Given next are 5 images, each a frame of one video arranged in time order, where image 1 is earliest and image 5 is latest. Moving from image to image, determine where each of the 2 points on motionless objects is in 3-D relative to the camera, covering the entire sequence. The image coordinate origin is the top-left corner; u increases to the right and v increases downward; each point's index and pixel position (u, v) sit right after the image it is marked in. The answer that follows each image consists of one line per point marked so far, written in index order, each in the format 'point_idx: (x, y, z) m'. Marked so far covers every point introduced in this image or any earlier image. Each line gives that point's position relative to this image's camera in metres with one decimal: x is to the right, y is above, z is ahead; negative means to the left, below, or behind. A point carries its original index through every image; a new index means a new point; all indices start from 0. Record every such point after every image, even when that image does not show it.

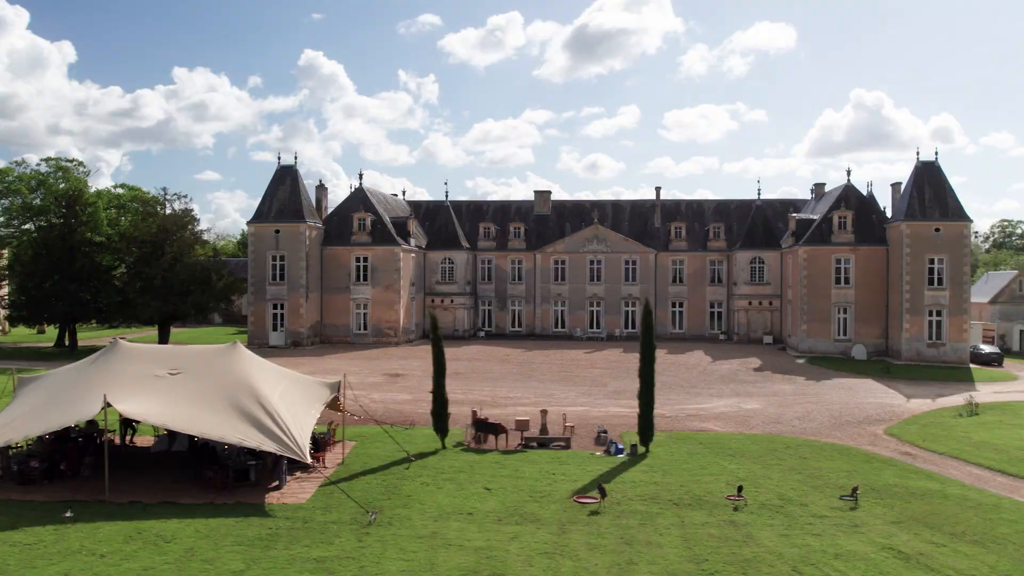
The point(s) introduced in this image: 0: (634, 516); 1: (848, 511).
0: (+1.8, -3.4, +15.2) m
1: (+5.2, -3.4, +15.8) m
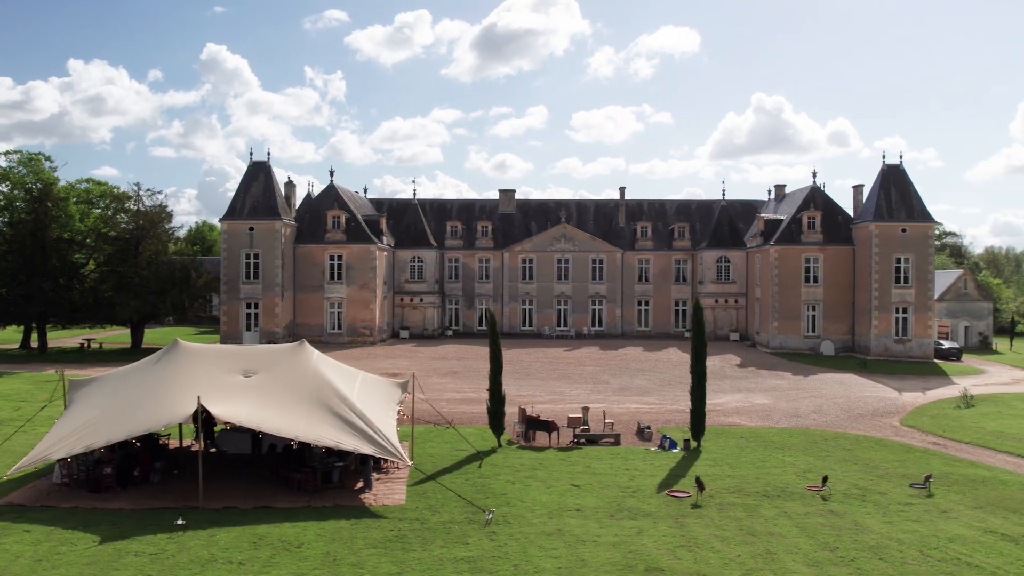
0: (+3.4, -3.3, +15.5) m
1: (+6.7, -3.4, +16.4) m
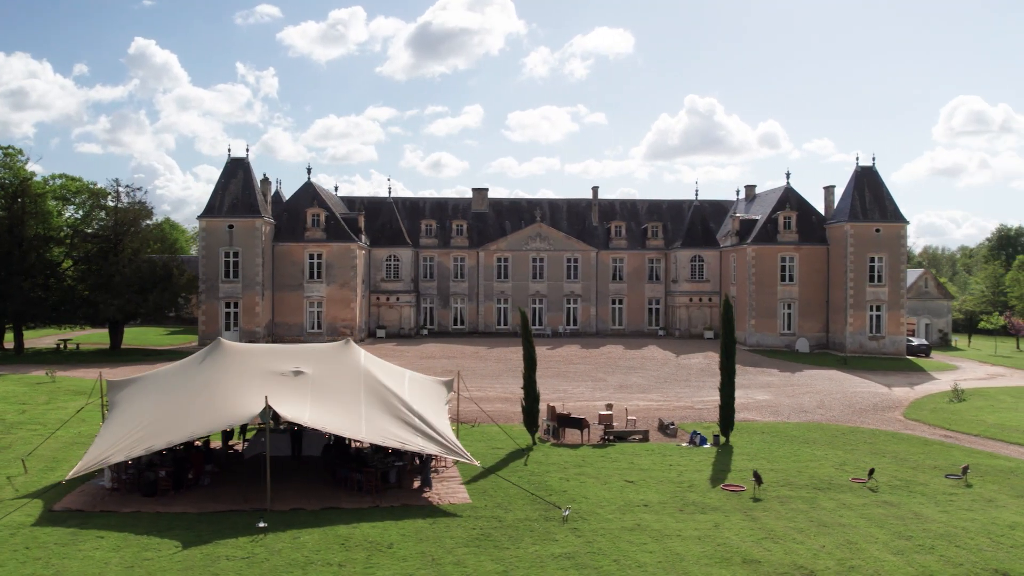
0: (+4.4, -3.3, +15.9) m
1: (+7.6, -3.3, +17.0) m
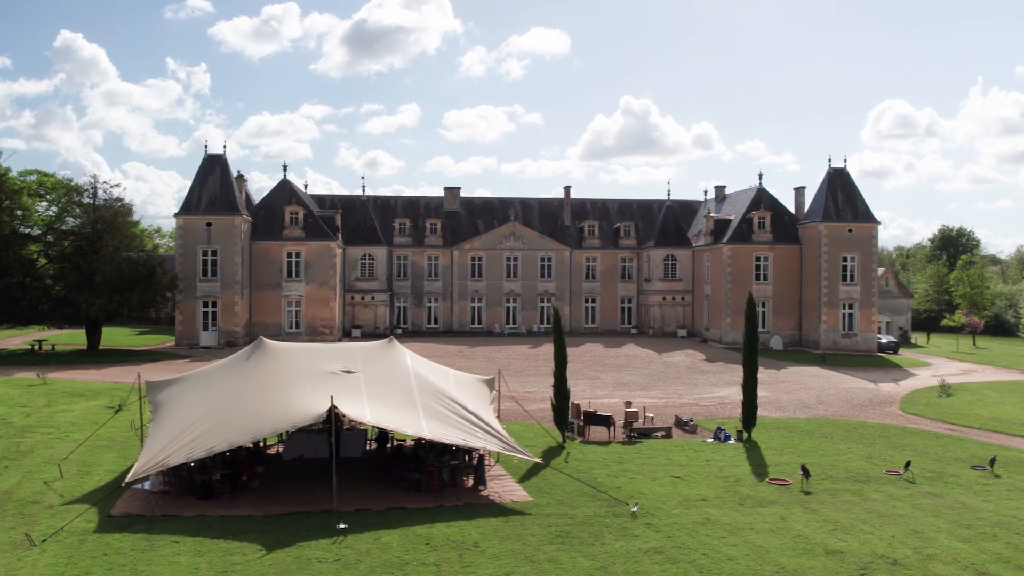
0: (+5.3, -3.3, +16.2) m
1: (+8.4, -3.3, +17.6) m
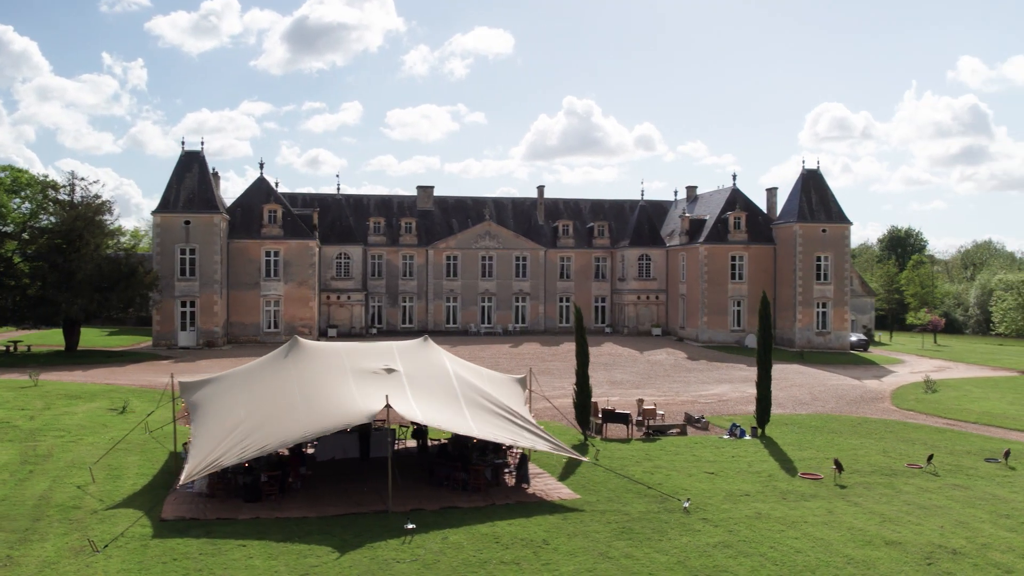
0: (+5.9, -3.2, +16.6) m
1: (+8.9, -3.3, +18.2) m
